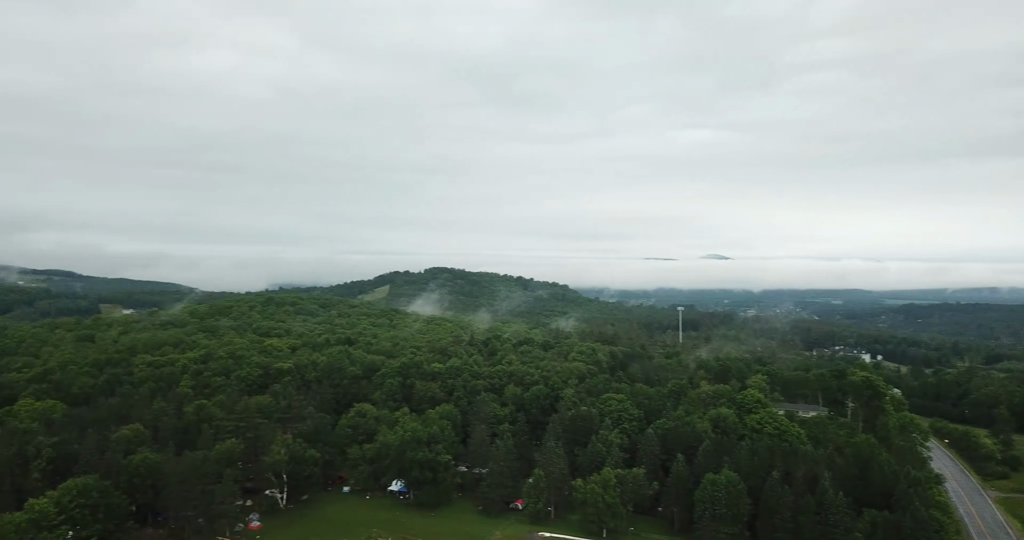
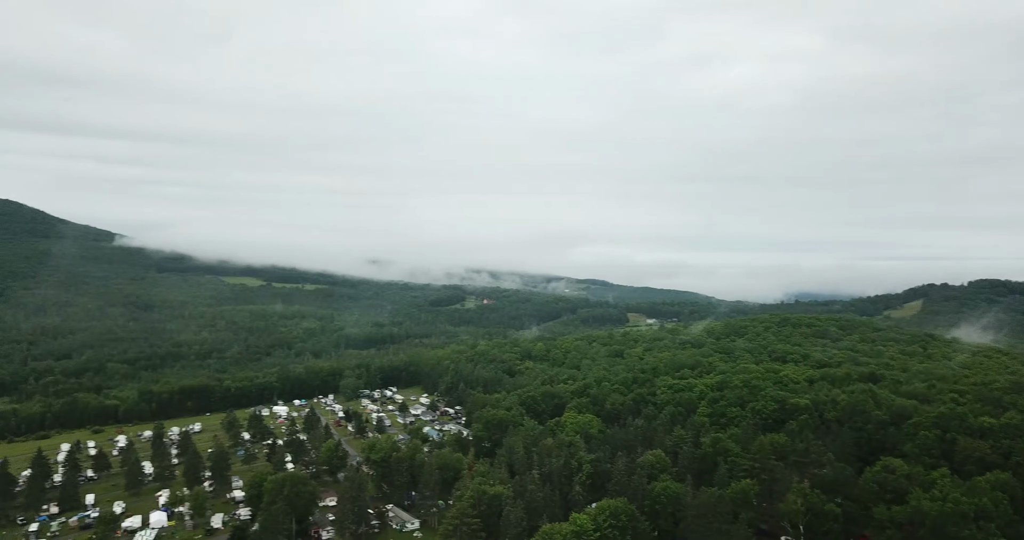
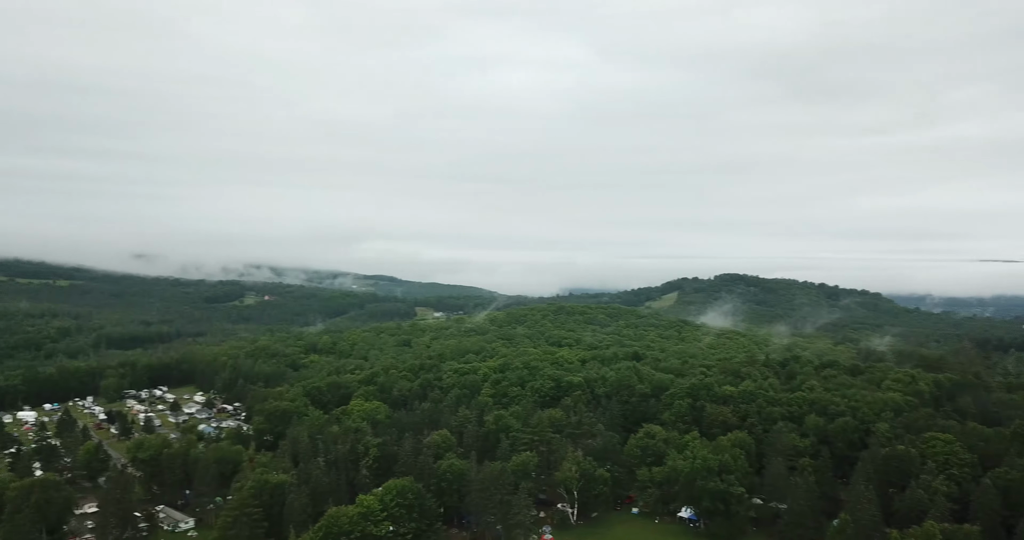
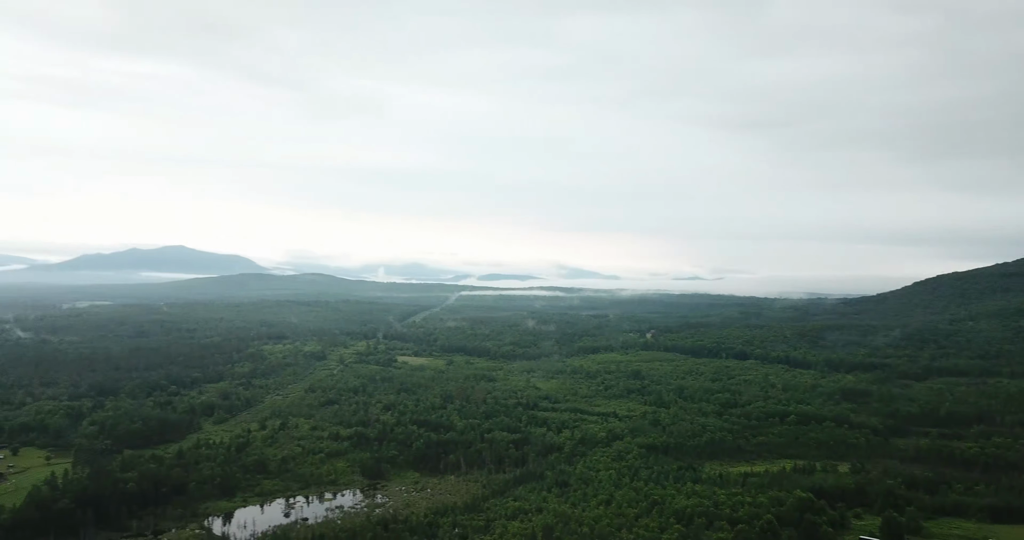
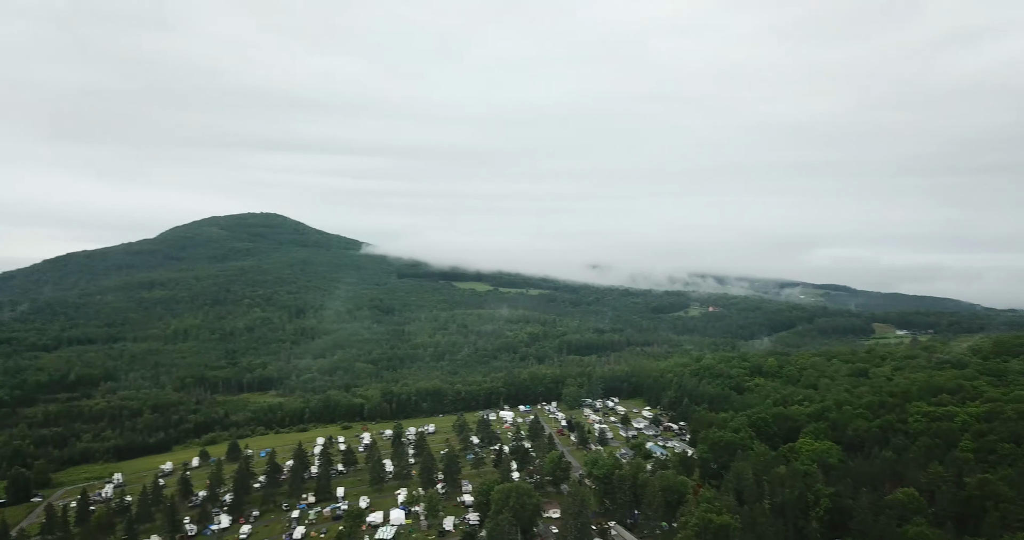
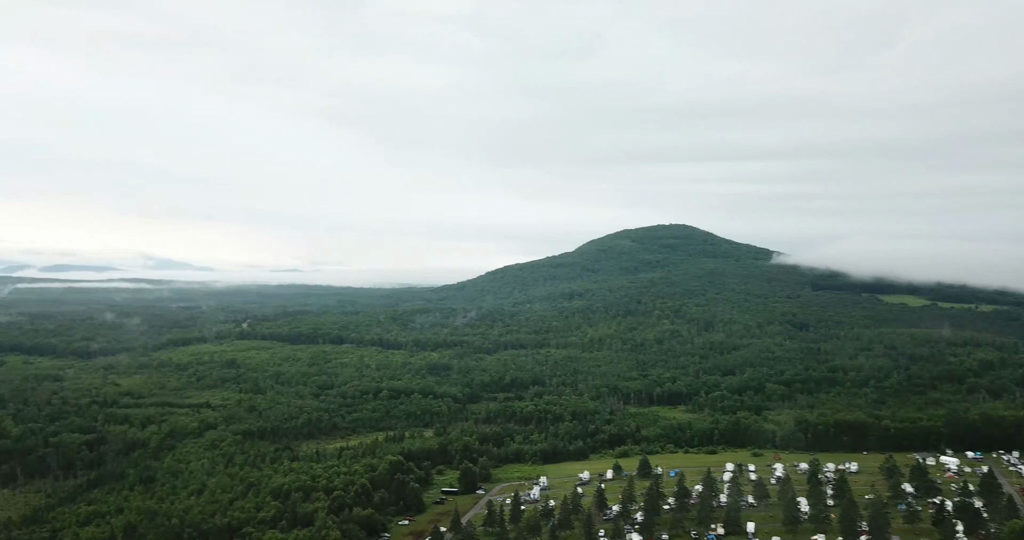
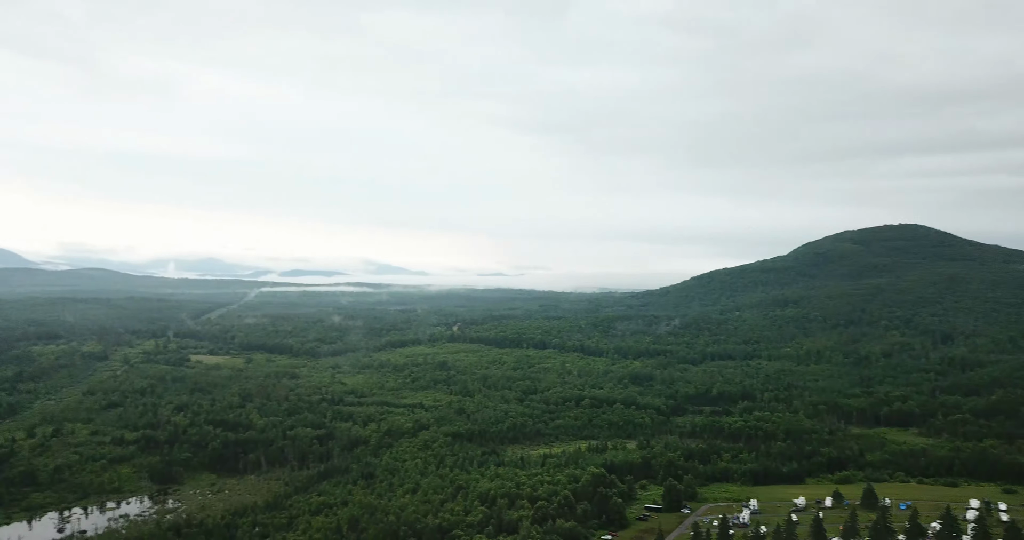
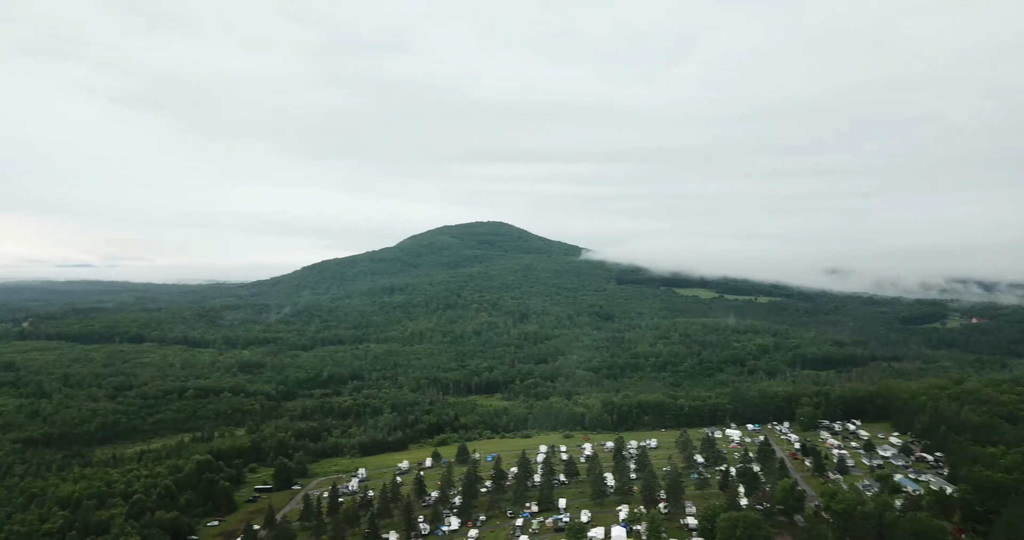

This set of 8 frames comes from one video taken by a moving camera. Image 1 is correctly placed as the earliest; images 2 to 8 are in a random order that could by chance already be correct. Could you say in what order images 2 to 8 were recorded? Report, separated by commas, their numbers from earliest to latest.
3, 2, 5, 8, 6, 7, 4
